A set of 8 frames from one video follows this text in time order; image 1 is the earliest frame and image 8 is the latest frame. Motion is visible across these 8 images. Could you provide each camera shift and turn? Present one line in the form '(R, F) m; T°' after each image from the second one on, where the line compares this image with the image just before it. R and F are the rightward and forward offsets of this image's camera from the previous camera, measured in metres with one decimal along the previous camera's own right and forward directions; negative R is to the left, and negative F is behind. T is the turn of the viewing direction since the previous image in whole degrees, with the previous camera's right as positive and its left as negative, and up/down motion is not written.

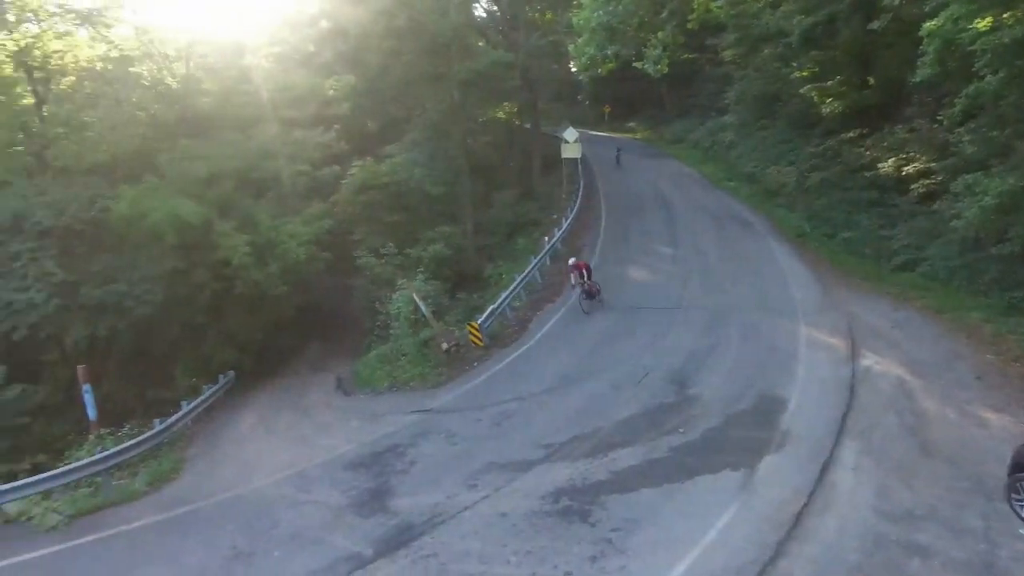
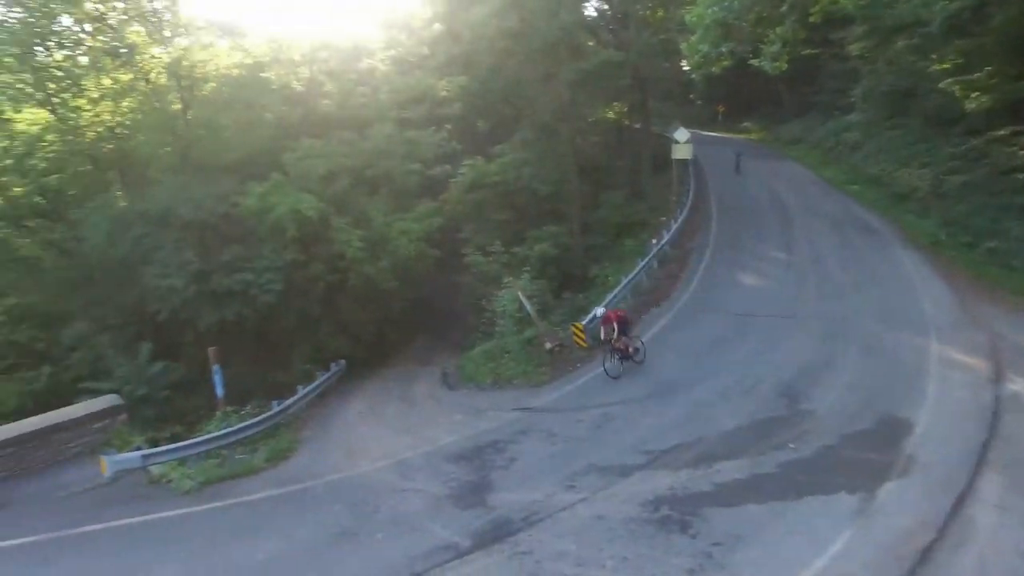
(0.0, 0.0) m; -8°
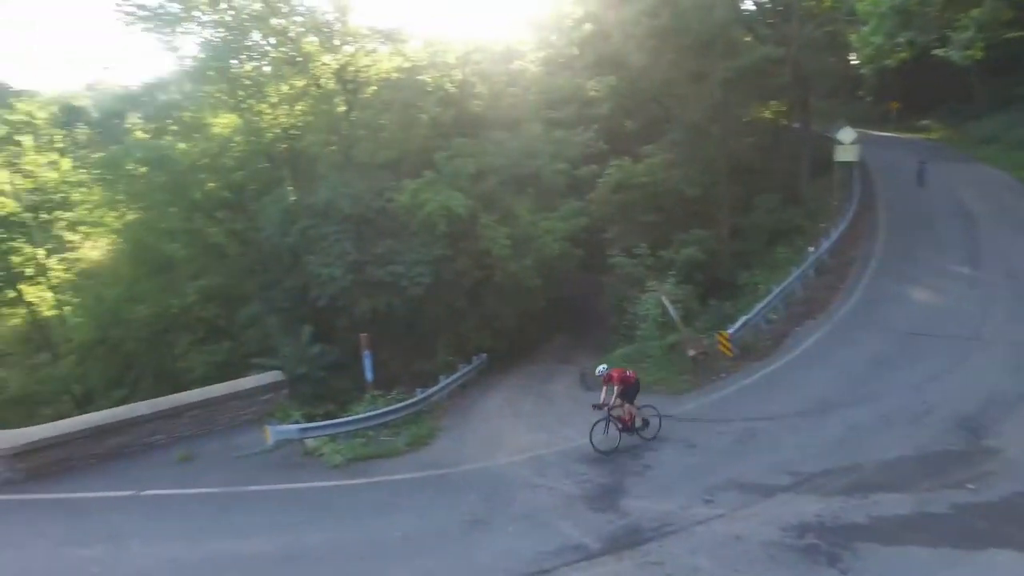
(+0.1, 0.0) m; -11°
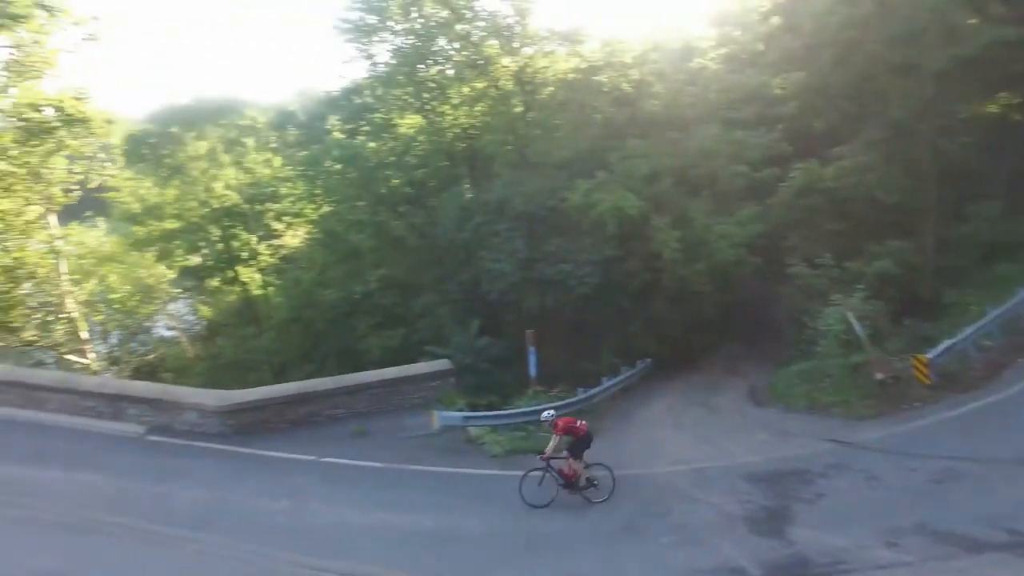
(+0.4, +0.1) m; -15°
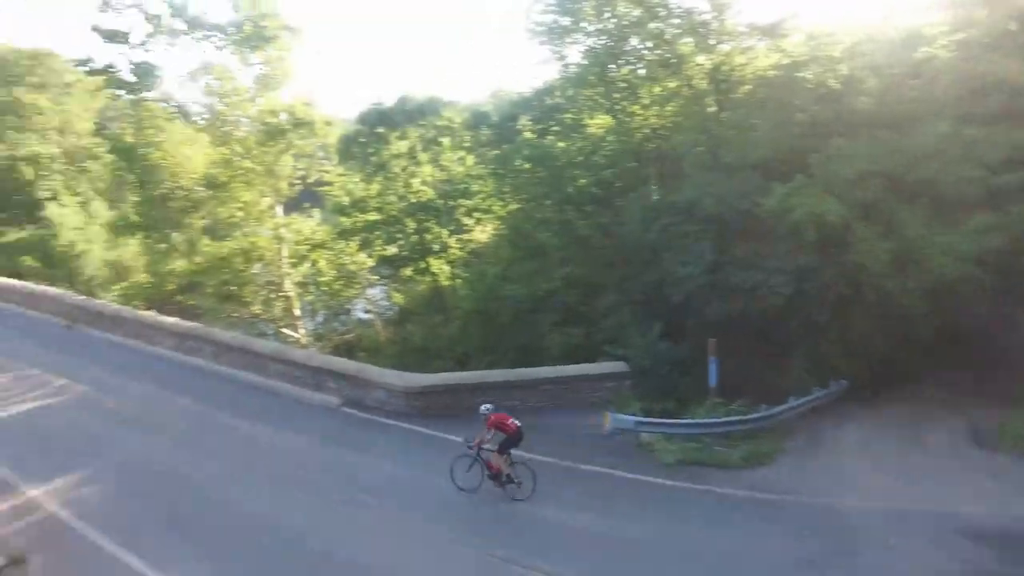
(0.0, 0.0) m; -13°
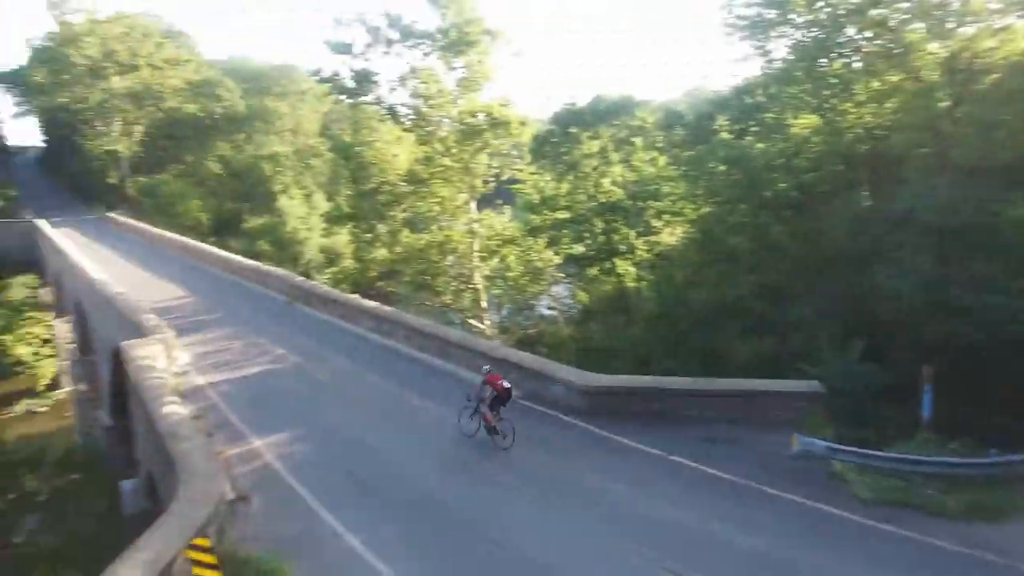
(0.0, +0.1) m; -14°
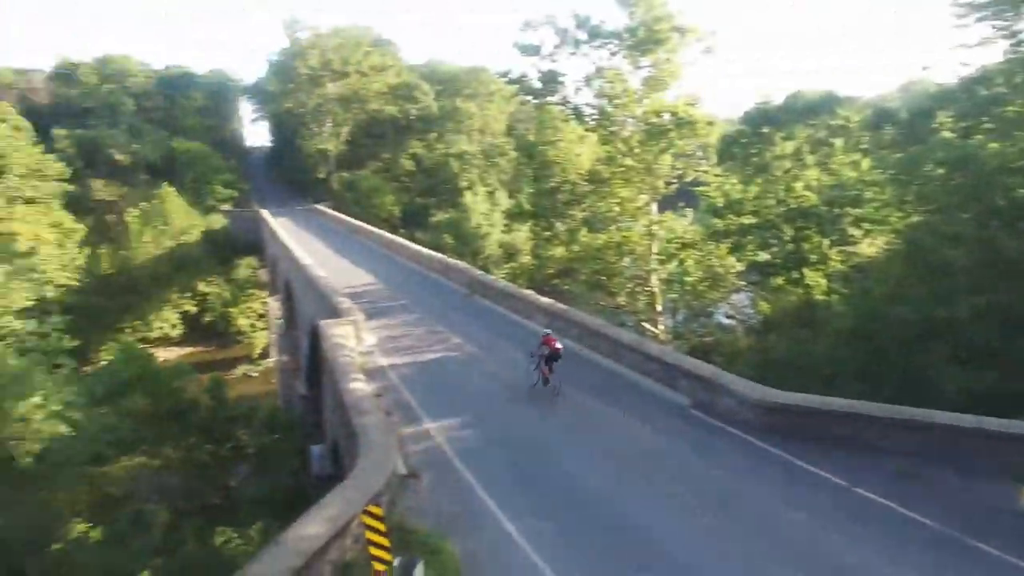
(0.0, +0.2) m; -13°
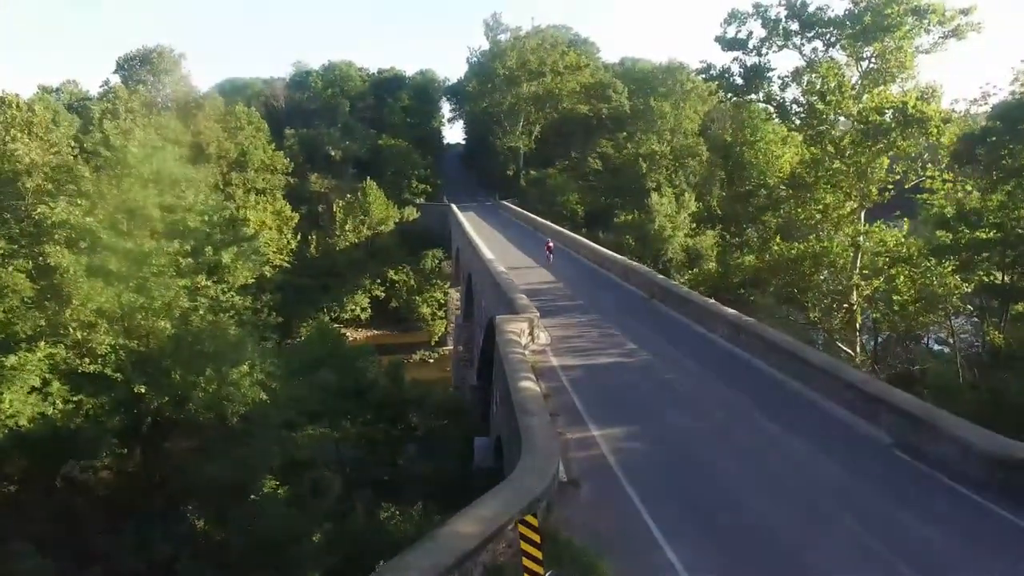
(-0.2, +2.0) m; -13°
